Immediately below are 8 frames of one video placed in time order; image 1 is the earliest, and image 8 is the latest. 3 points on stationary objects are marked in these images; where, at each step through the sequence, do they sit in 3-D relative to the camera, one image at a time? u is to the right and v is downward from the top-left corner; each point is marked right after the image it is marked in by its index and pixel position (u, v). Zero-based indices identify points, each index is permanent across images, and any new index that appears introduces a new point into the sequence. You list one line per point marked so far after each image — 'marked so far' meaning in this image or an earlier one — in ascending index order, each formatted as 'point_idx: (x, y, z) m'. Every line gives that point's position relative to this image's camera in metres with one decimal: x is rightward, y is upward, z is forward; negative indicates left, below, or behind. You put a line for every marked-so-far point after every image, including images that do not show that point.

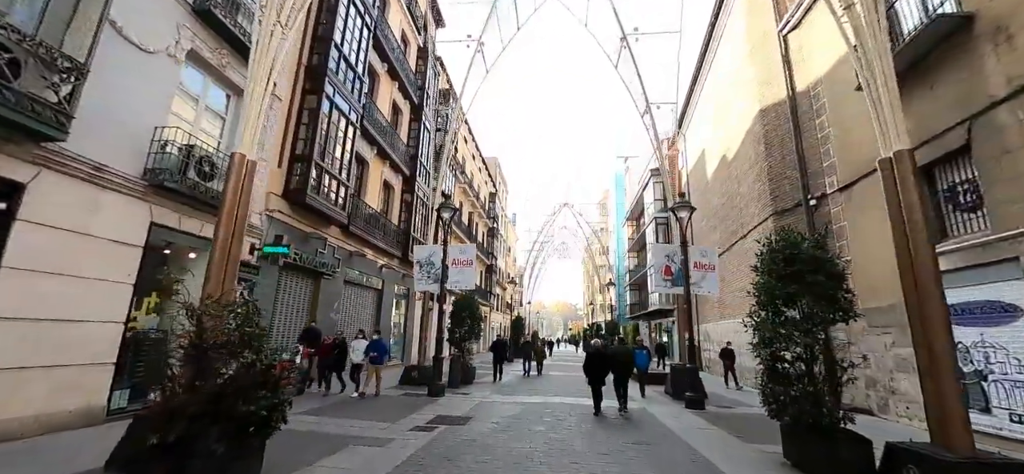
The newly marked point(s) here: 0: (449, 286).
0: (-1.7, -1.3, +12.4) m
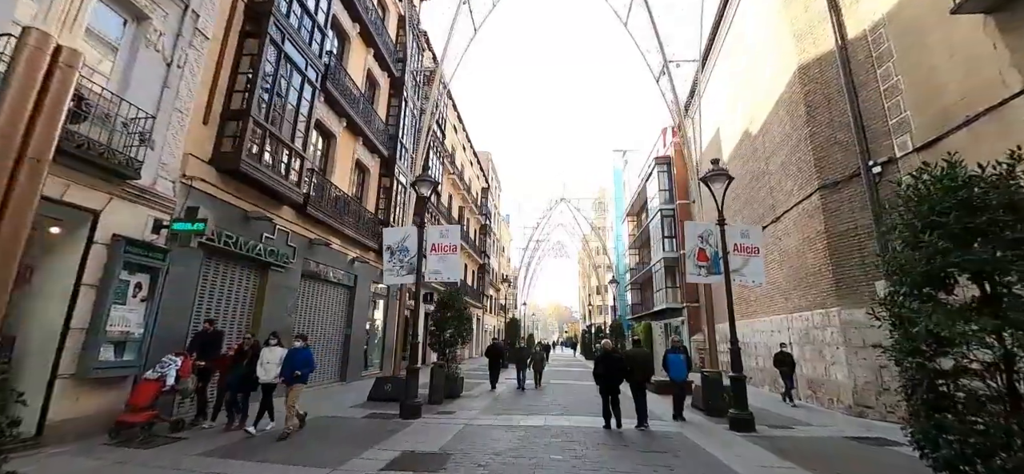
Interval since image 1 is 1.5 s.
0: (-1.8, -0.9, +9.9) m
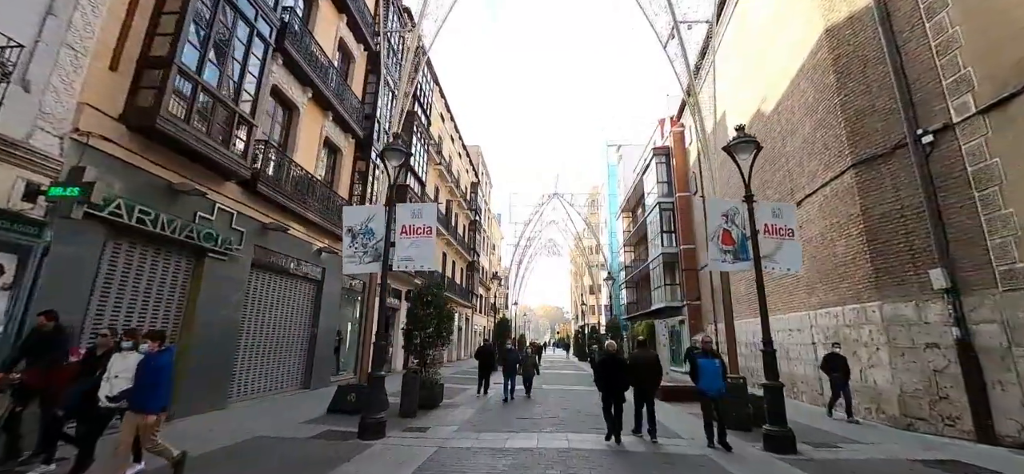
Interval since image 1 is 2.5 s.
0: (-2.1, -0.5, +8.2) m
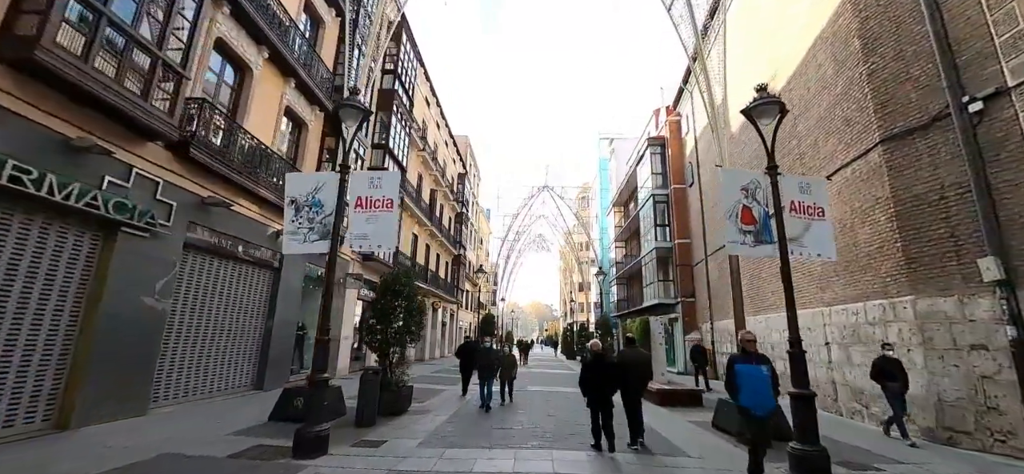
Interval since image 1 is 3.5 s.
0: (-2.4, -0.1, +6.8) m
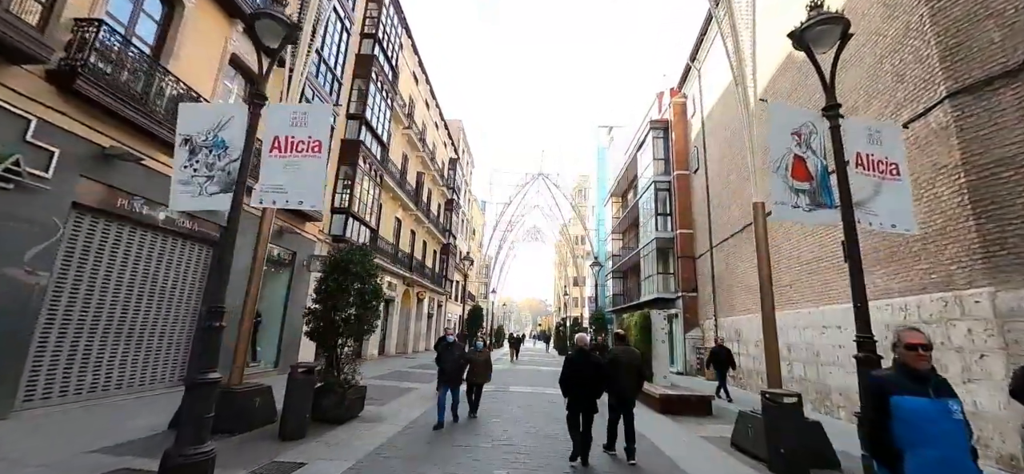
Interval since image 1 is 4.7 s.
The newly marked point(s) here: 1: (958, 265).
0: (-2.8, +0.4, +5.1) m
1: (+6.6, -0.4, +6.8) m
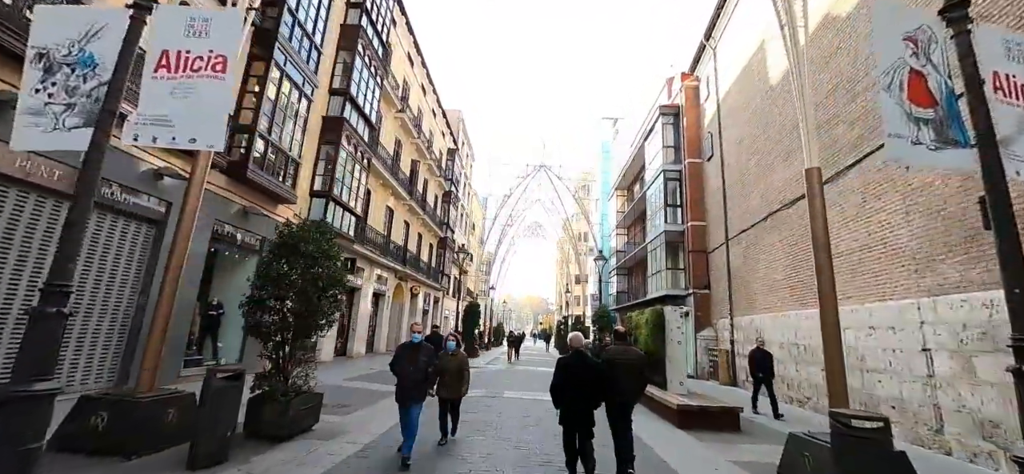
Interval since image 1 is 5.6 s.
0: (-2.9, +0.8, +3.6) m
1: (+6.4, -0.1, +5.3) m
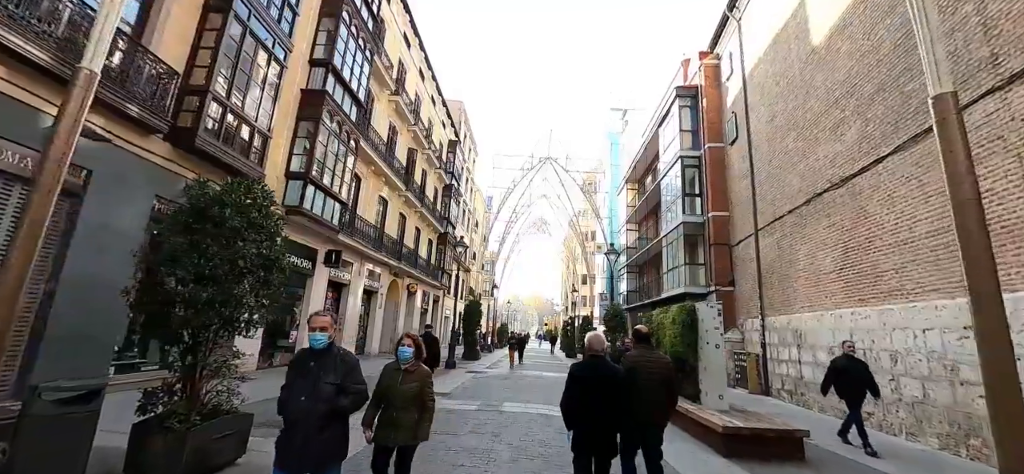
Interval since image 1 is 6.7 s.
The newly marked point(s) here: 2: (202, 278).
0: (-3.0, +1.2, +1.9) m
1: (+6.4, +0.2, +3.5) m
2: (-2.9, -0.4, +4.5) m
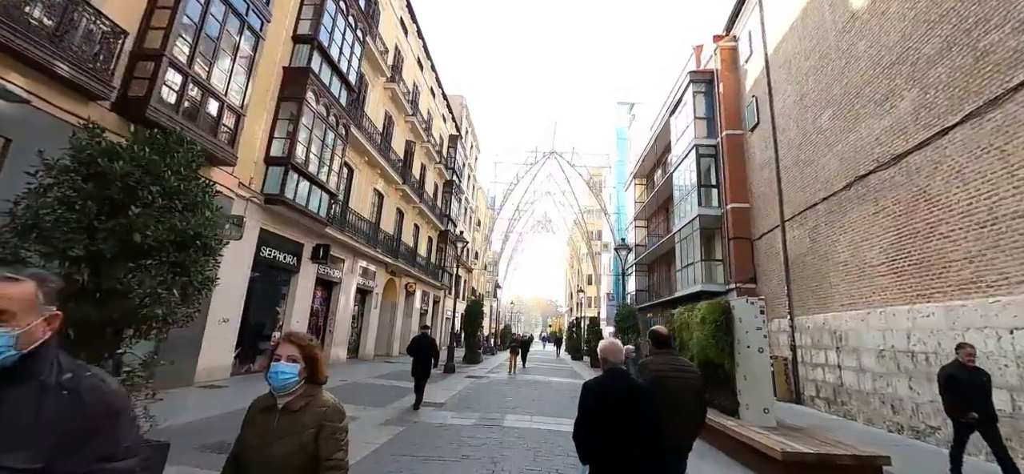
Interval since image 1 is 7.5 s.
0: (-3.0, +1.4, +0.7) m
1: (+6.4, +0.5, +2.2) m
2: (-2.8, -0.1, +3.3) m
